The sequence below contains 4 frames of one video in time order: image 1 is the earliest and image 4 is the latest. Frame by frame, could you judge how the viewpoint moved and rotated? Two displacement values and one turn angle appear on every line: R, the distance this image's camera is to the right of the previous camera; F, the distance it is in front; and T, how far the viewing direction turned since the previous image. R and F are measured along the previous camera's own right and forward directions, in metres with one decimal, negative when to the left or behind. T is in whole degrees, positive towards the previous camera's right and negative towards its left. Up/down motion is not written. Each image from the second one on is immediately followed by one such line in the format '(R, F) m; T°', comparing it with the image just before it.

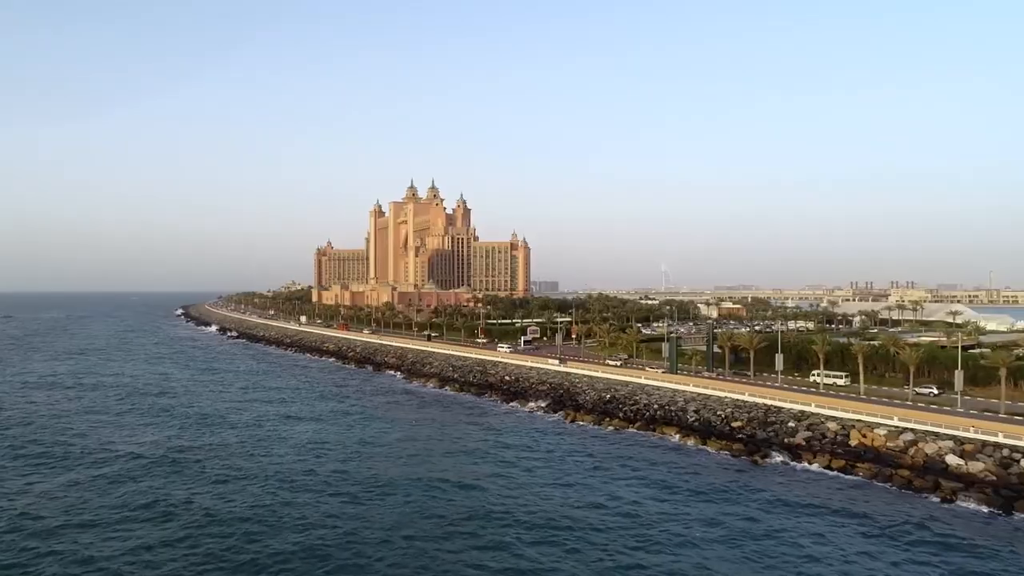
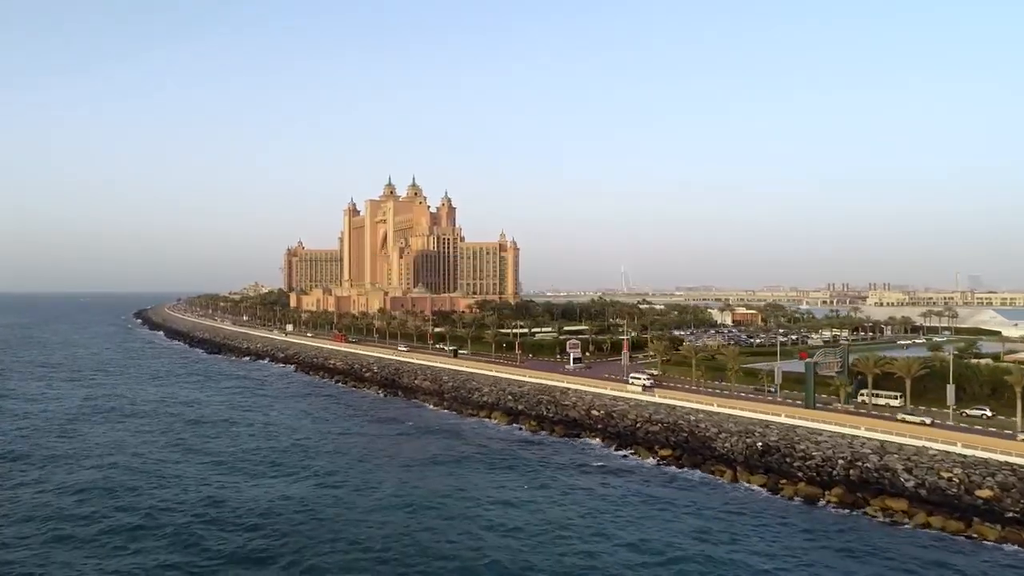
(-8.1, +10.8) m; +3°
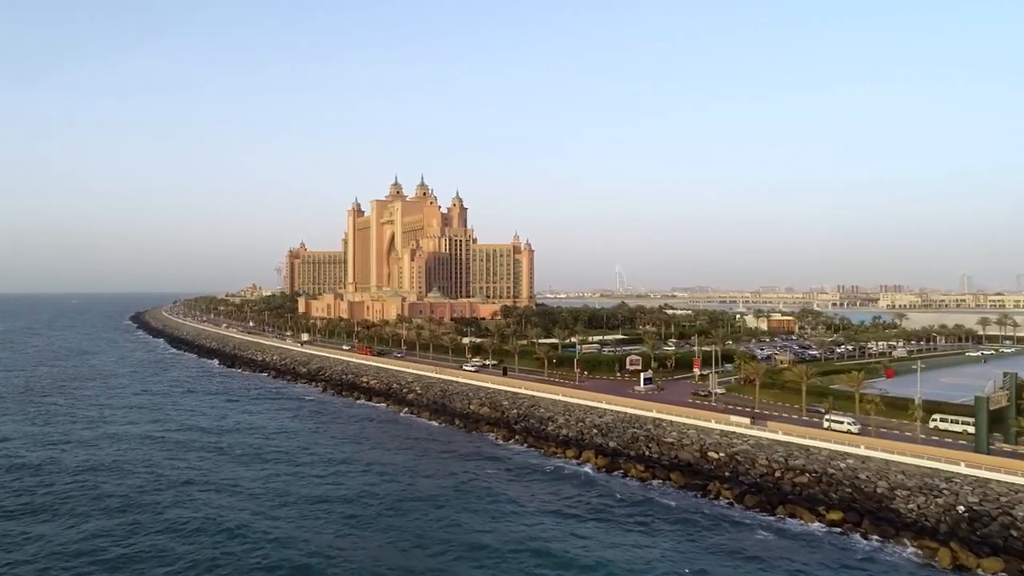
(-5.7, +7.4) m; 0°
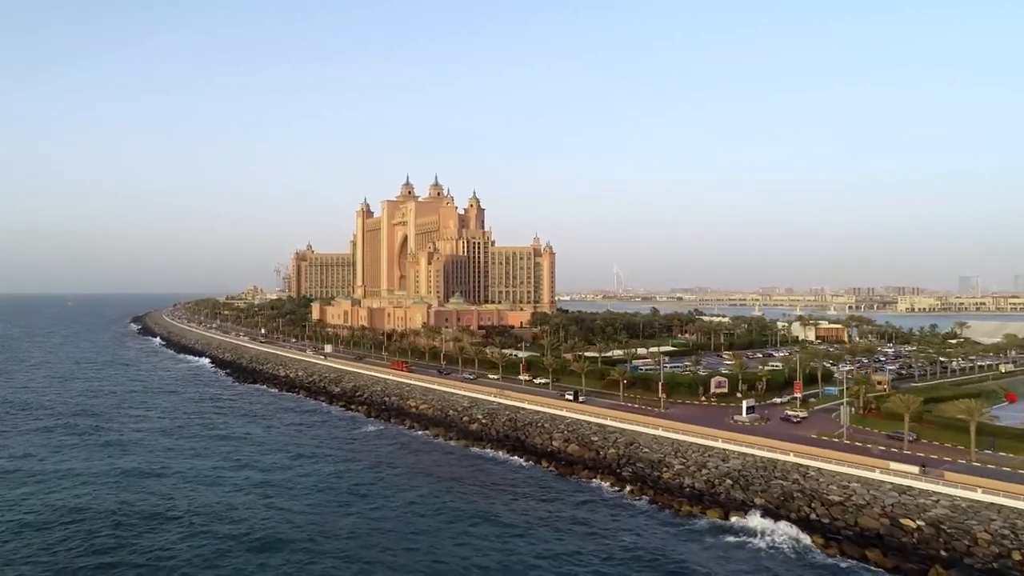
(-6.2, +8.0) m; 0°
